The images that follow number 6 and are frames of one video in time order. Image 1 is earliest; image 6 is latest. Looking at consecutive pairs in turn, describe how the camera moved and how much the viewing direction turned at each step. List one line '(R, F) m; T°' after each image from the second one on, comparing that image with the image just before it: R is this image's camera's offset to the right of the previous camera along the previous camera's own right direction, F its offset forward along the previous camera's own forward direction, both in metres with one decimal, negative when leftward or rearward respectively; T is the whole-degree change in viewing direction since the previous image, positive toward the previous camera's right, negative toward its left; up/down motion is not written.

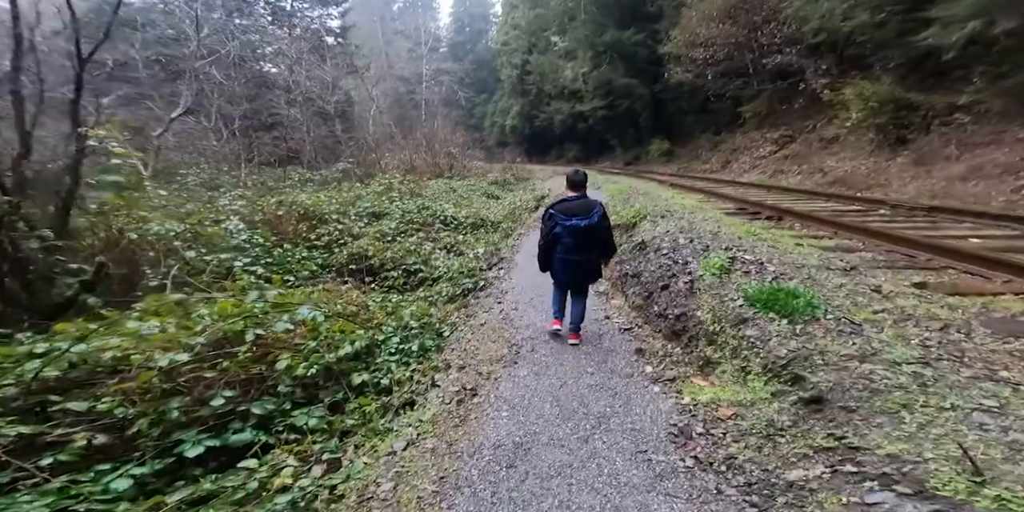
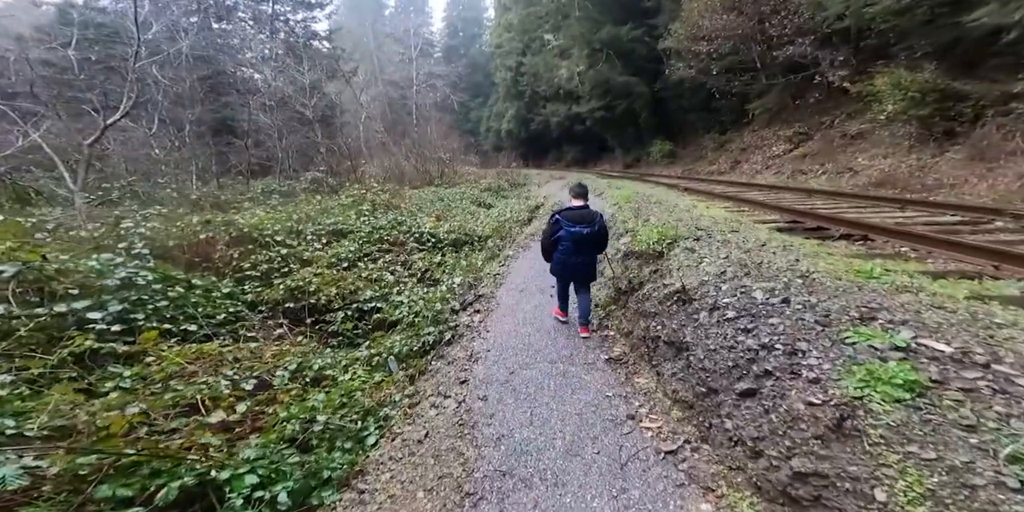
(+0.3, +1.8) m; 0°
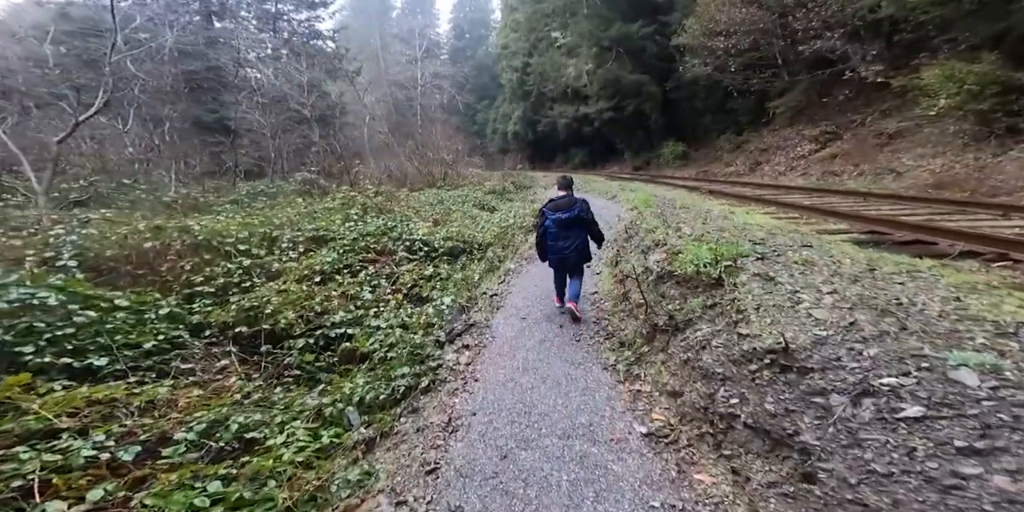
(+0.1, +1.1) m; -1°
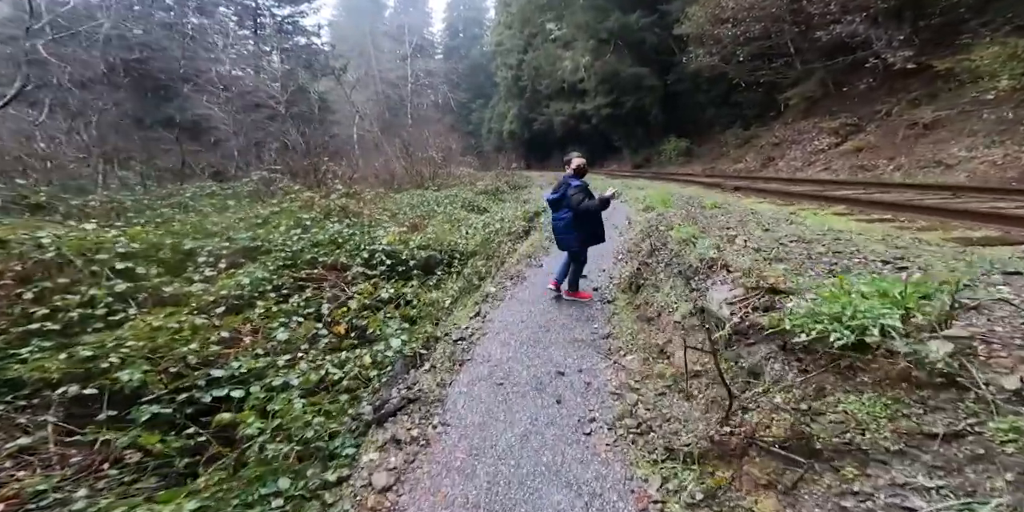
(+0.2, +1.6) m; 0°
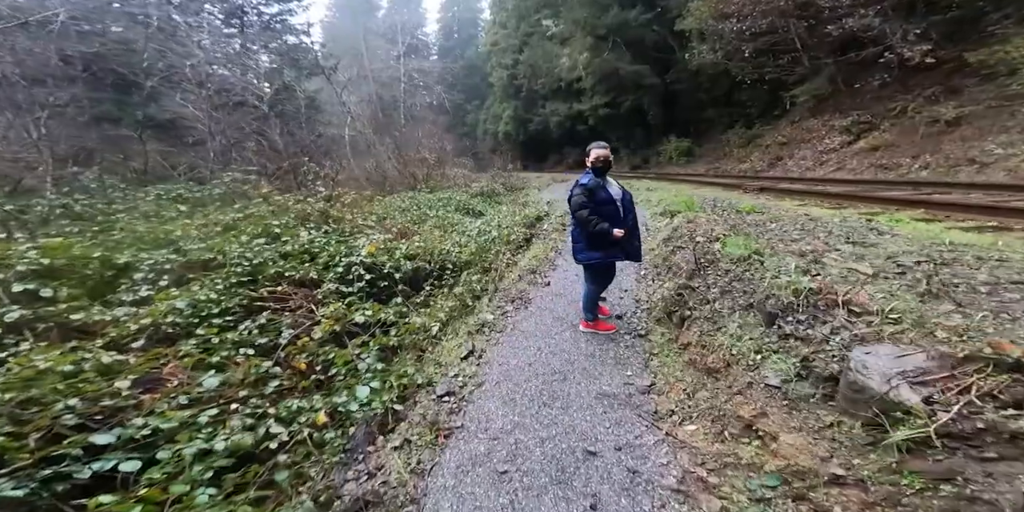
(-0.1, +0.9) m; +1°
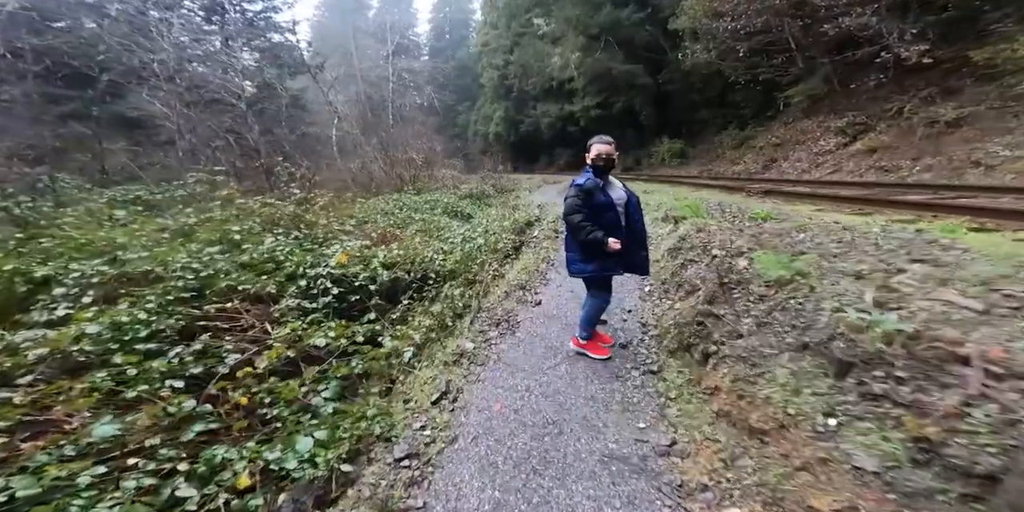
(0.0, +0.6) m; +1°
